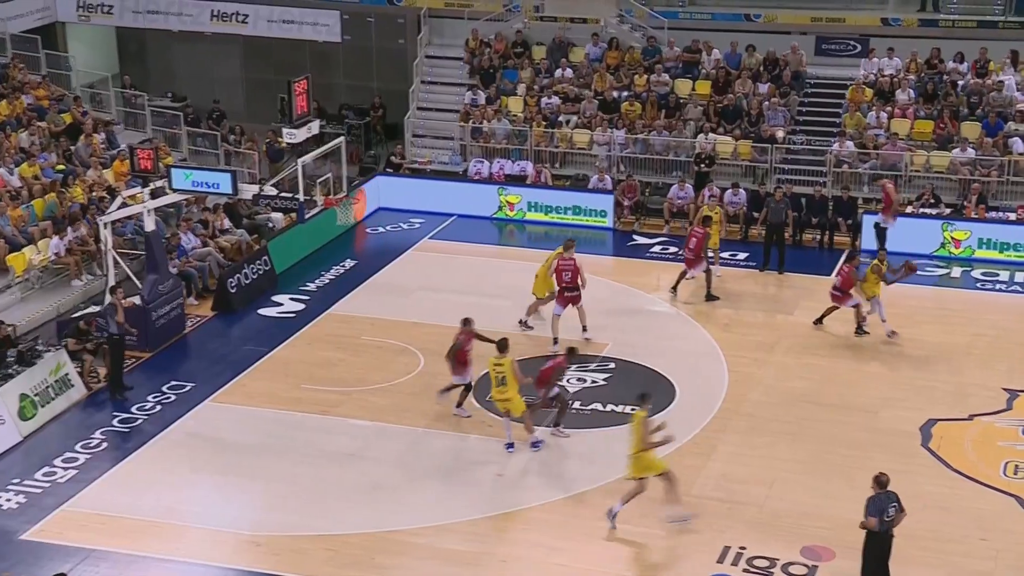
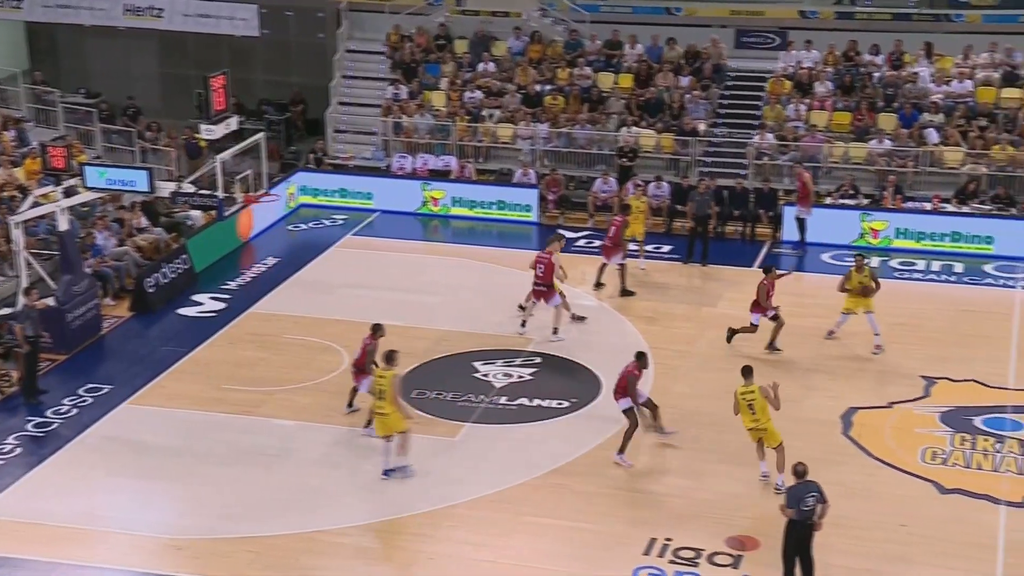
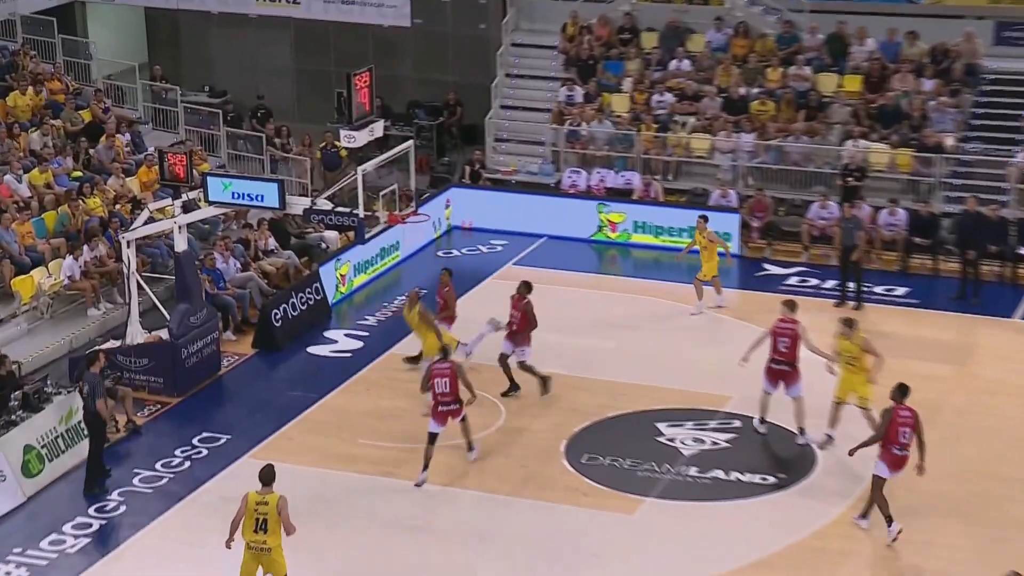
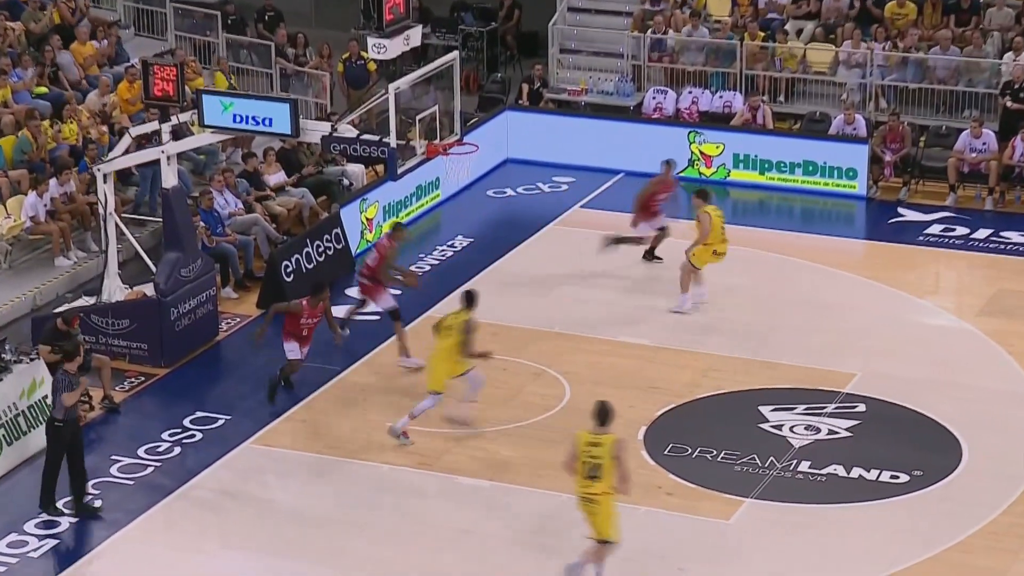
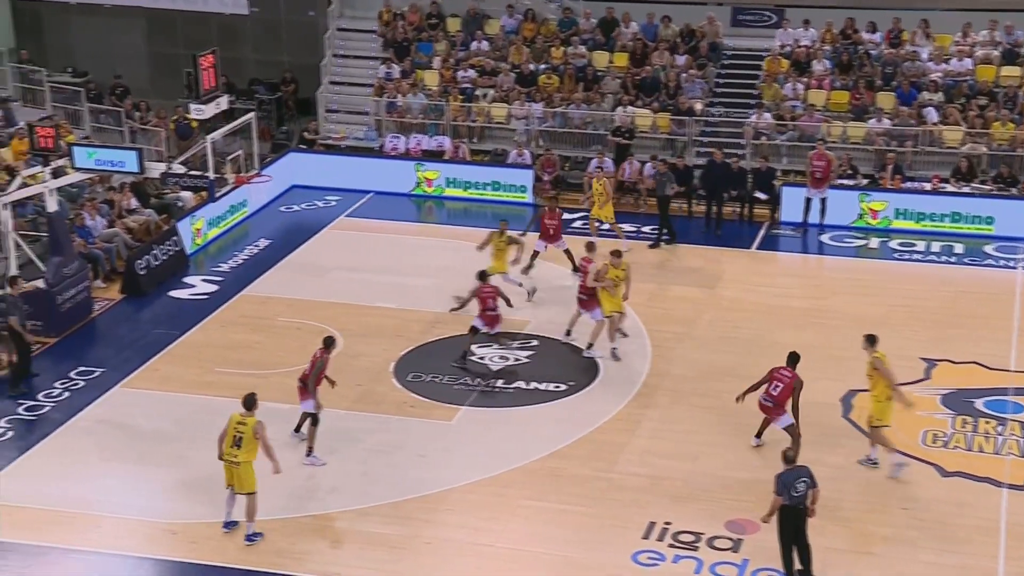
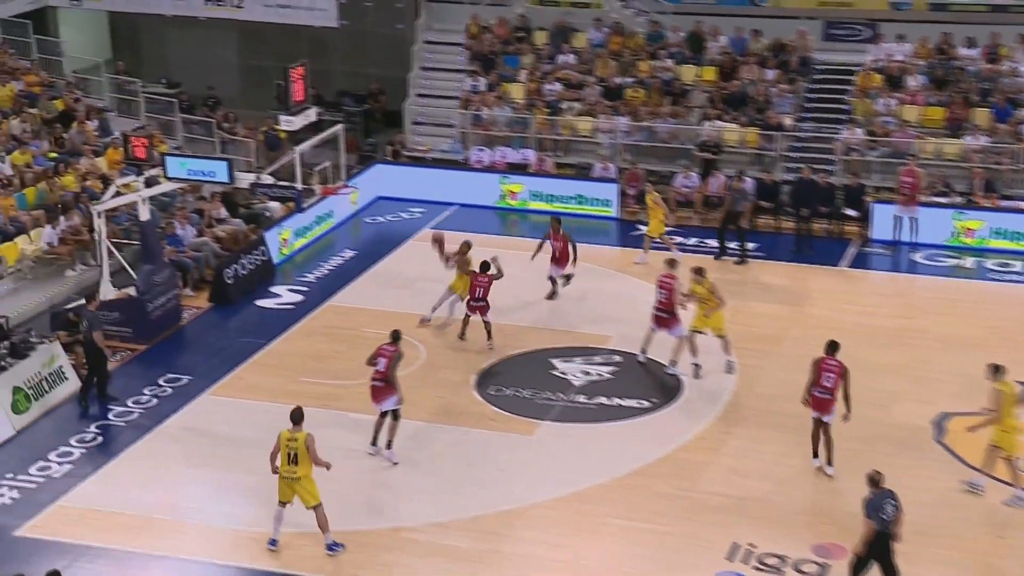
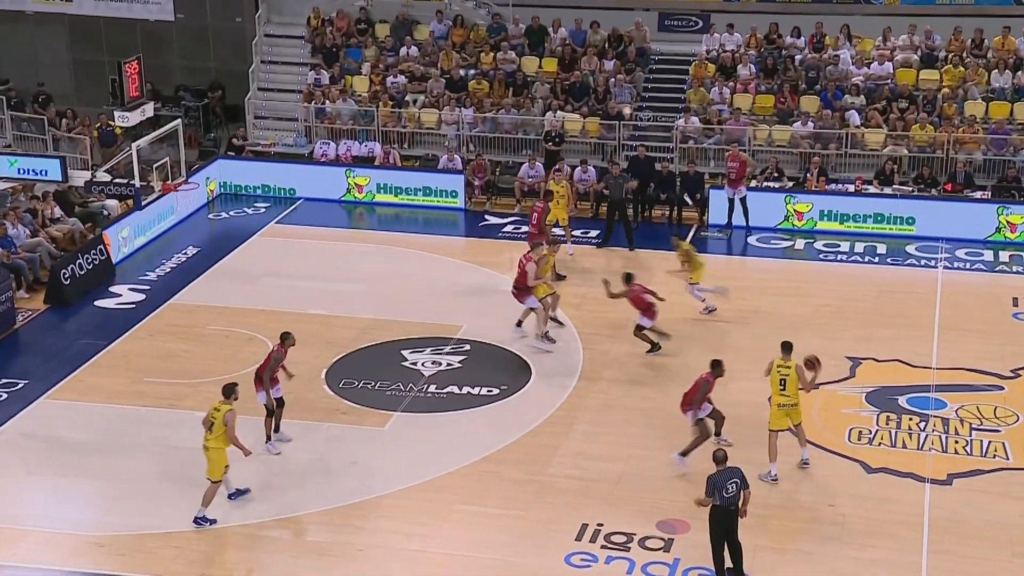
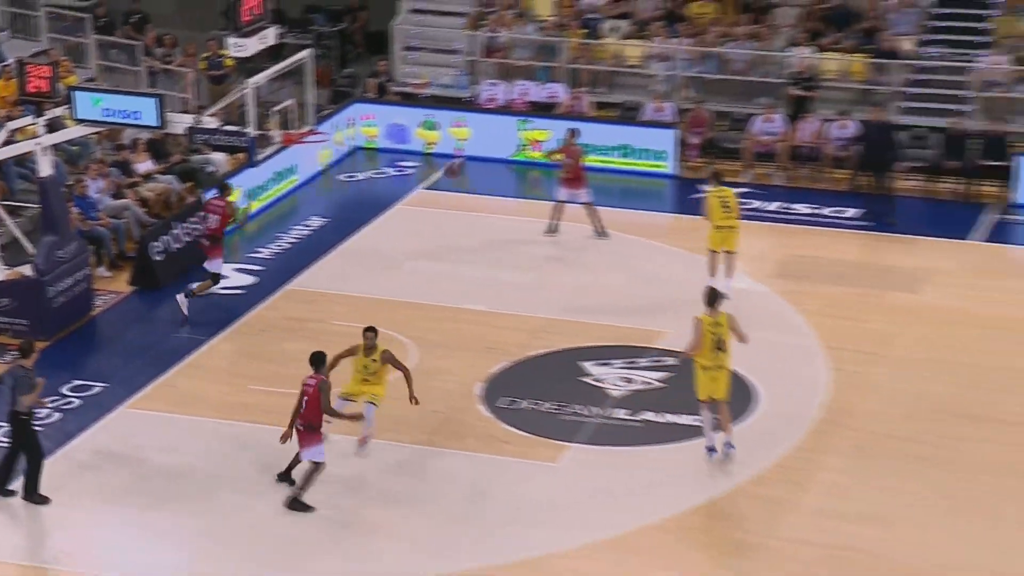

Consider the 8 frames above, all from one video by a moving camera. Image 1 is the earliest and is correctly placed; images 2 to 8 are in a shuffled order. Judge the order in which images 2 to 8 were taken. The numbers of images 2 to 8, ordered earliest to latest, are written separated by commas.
2, 7, 5, 6, 3, 4, 8
